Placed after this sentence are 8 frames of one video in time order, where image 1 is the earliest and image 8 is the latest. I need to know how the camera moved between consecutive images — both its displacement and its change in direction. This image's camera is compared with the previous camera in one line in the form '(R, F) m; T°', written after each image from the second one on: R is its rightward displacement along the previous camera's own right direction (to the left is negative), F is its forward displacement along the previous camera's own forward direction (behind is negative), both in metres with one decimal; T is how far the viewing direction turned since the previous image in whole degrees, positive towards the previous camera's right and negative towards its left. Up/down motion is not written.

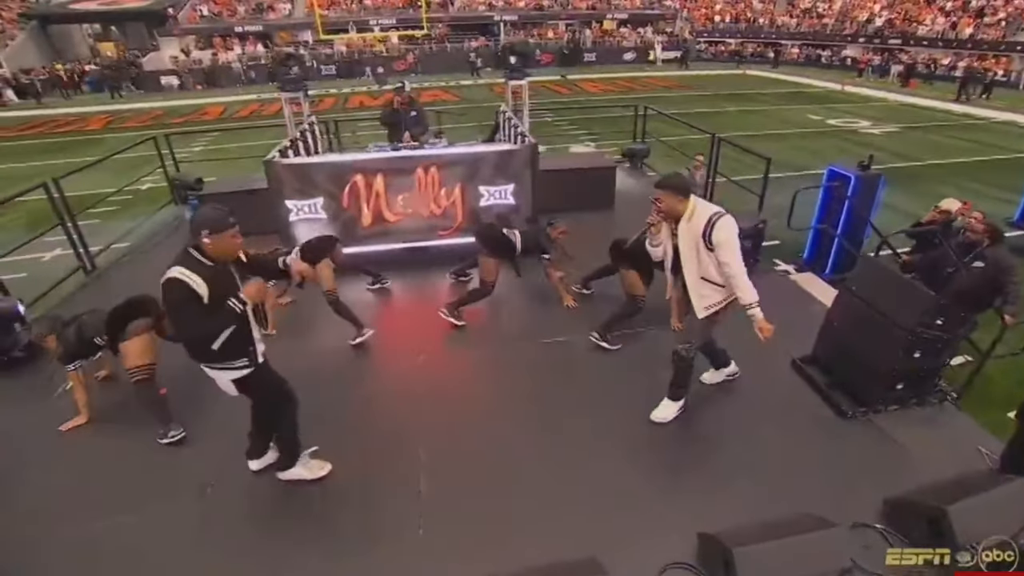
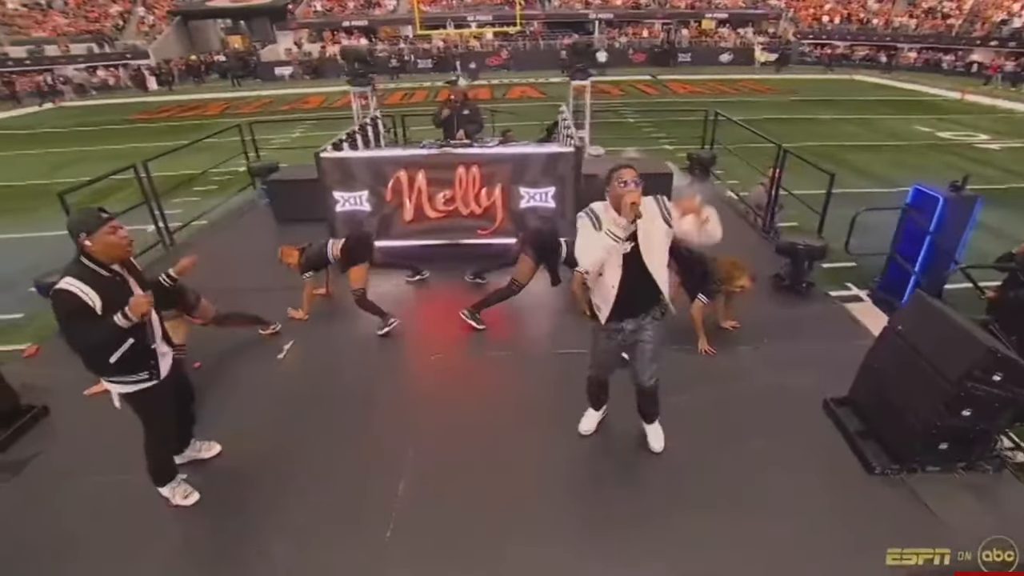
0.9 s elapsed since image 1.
(+0.6, +0.1) m; -9°
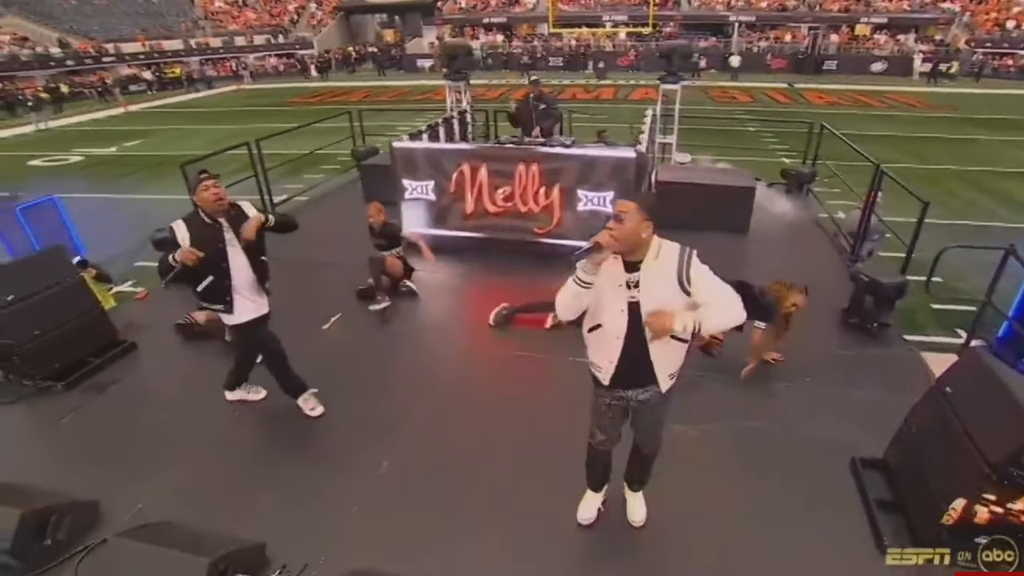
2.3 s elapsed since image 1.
(+0.8, +0.1) m; -12°
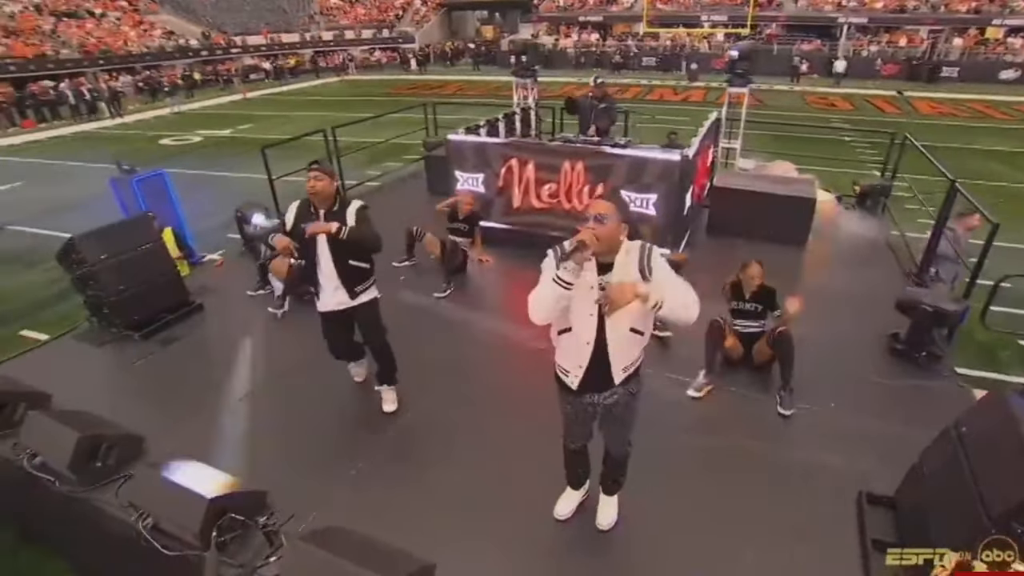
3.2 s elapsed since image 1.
(+0.5, -0.1) m; -9°
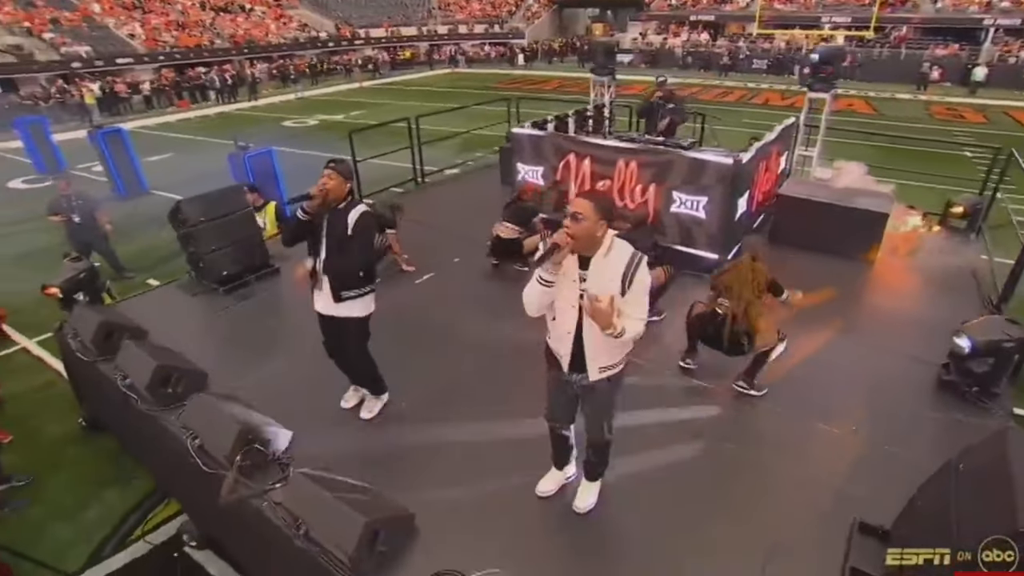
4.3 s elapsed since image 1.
(+0.6, -0.2) m; -10°
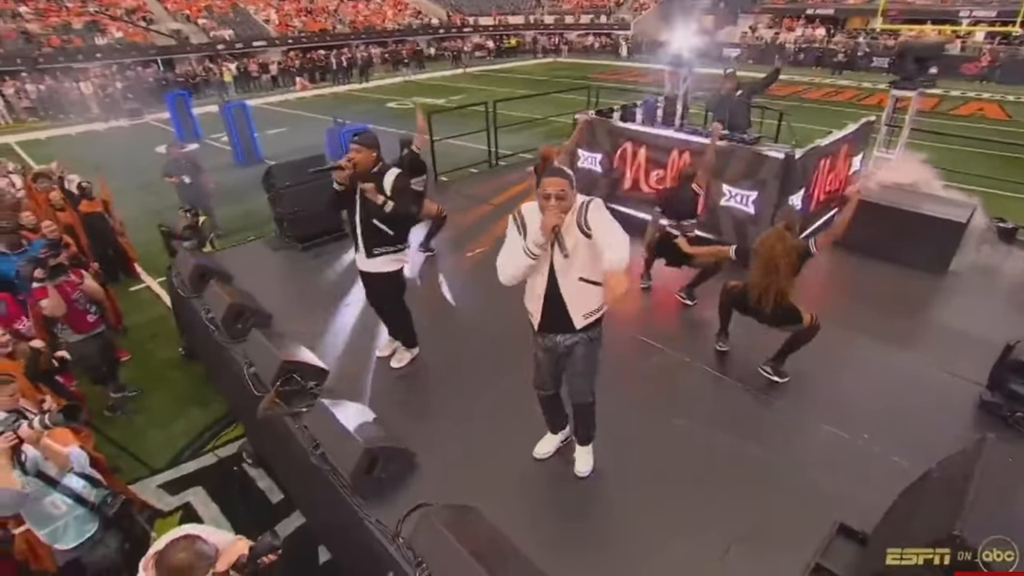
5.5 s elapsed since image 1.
(+0.6, -0.2) m; -9°
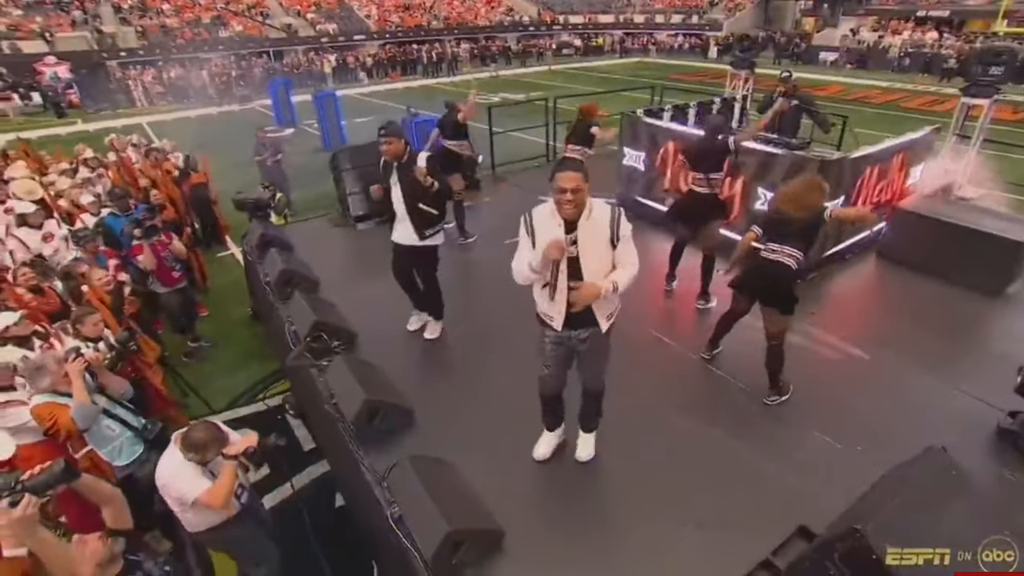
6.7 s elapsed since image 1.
(+0.6, -0.2) m; -8°
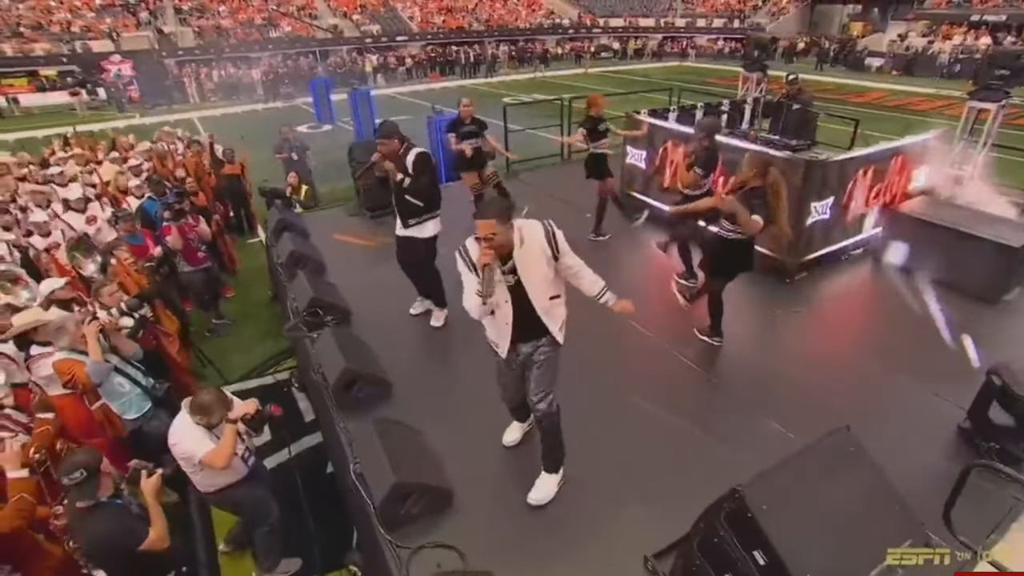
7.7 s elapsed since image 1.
(+0.5, -0.2) m; -4°
